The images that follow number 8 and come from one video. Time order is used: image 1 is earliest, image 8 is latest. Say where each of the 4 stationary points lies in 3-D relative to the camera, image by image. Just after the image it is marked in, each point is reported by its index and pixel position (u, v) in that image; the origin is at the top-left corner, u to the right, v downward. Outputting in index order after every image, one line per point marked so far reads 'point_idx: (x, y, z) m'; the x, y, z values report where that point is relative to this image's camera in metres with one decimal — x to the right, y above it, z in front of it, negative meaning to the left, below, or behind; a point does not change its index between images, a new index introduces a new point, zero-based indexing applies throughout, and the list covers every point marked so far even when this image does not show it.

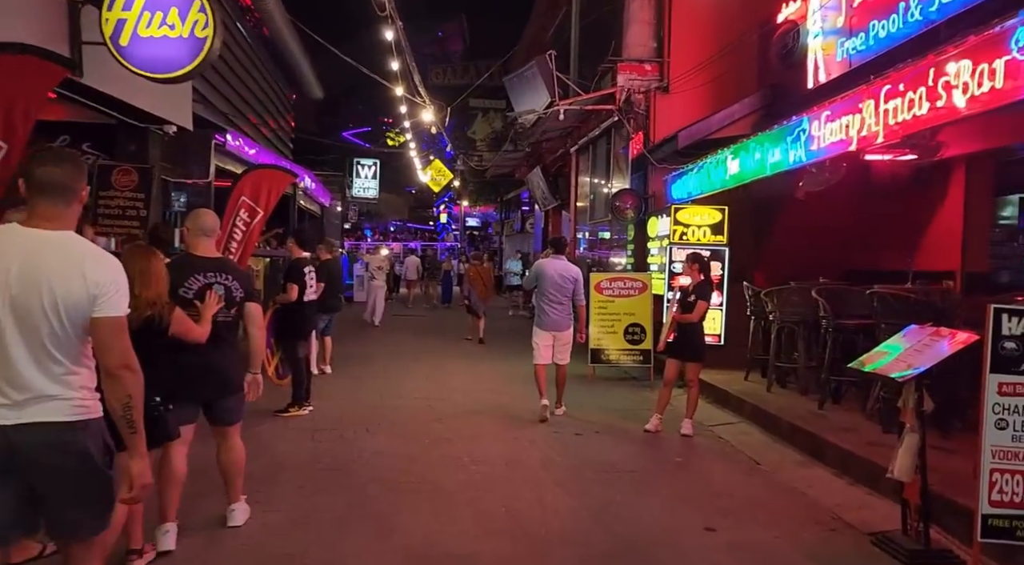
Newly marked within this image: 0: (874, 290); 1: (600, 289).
0: (+3.3, -0.1, +7.1) m
1: (+1.3, -0.1, +11.7) m
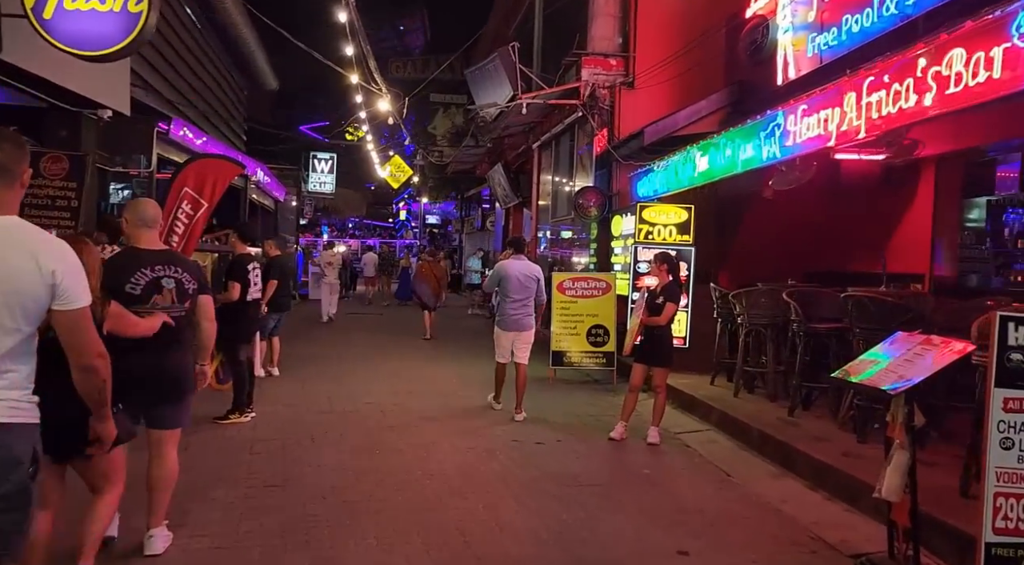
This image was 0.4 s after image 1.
0: (+2.9, -0.1, +6.8) m
1: (+0.7, -0.1, +11.3) m
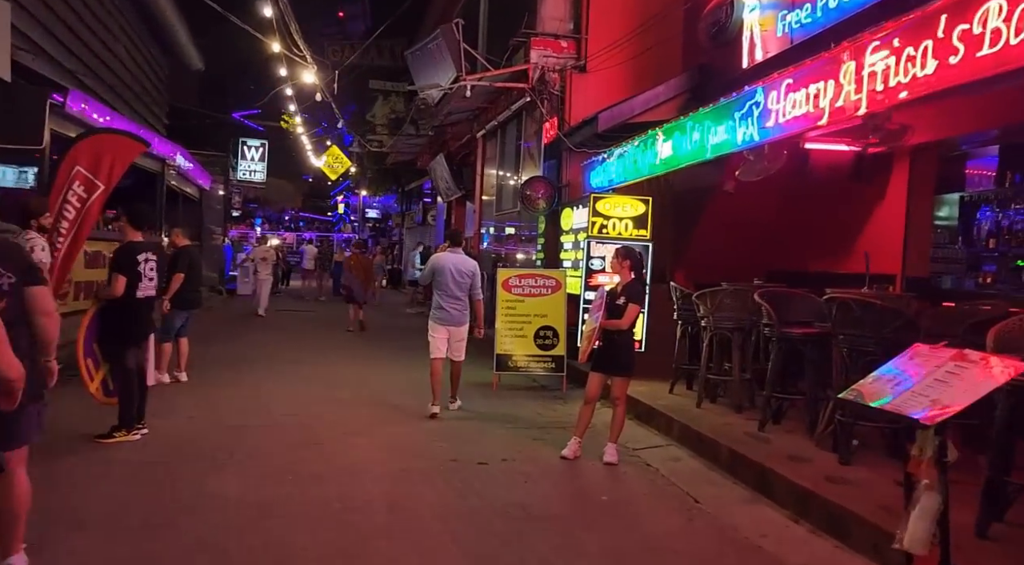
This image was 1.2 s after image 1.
0: (+2.5, -0.1, +6.1) m
1: (-0.1, -0.1, +10.4) m
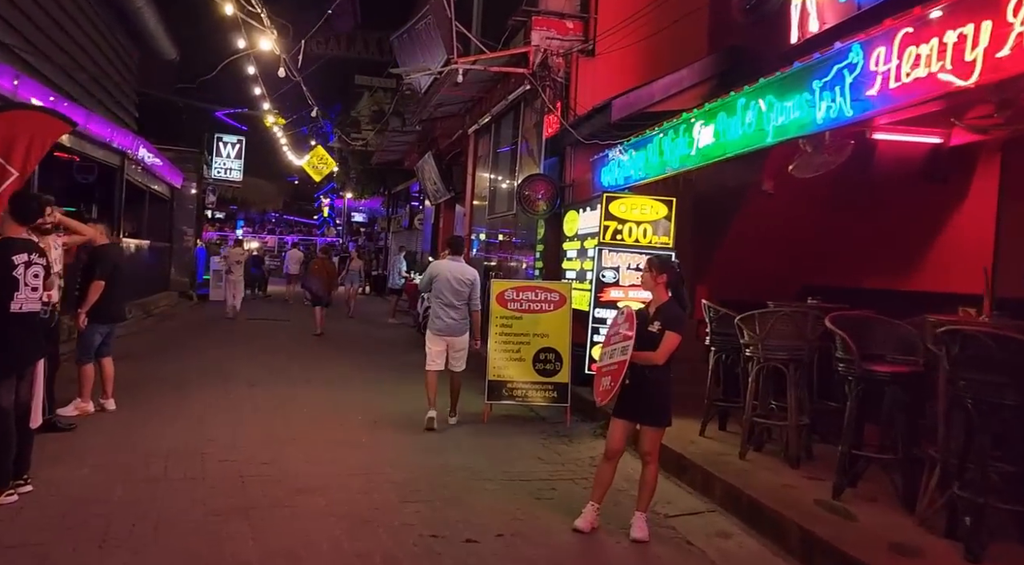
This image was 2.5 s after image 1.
0: (+2.5, -0.3, +4.5) m
1: (-0.1, -0.2, +8.8) m
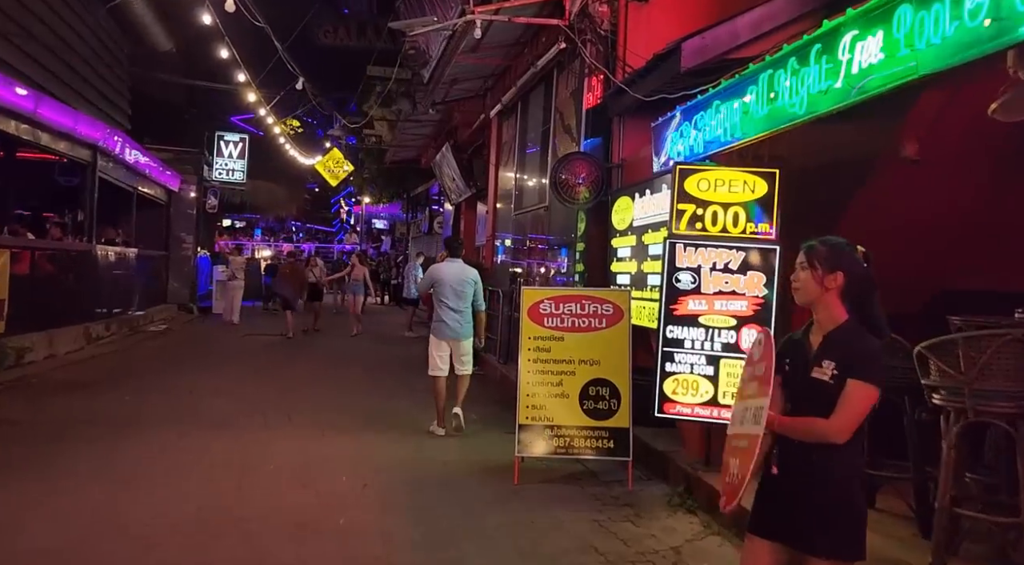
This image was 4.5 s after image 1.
0: (+2.7, -0.3, +2.1) m
1: (+0.2, -0.3, +6.5) m
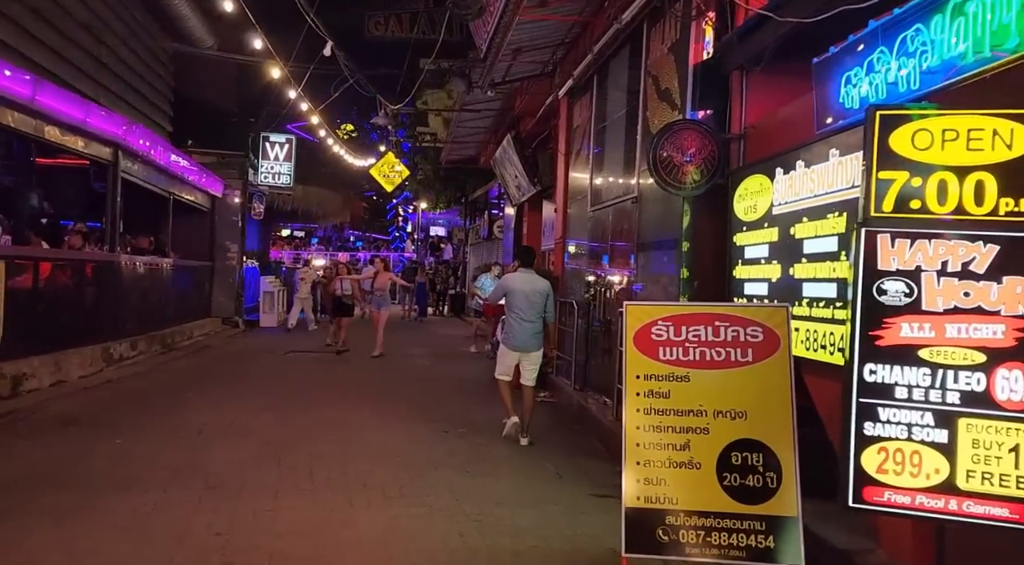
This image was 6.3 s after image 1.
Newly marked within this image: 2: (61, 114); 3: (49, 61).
0: (+2.9, -0.3, -0.1) m
1: (+0.8, -0.3, +4.4) m
2: (-6.4, +2.4, +11.1) m
3: (-6.9, +3.3, +11.7) m
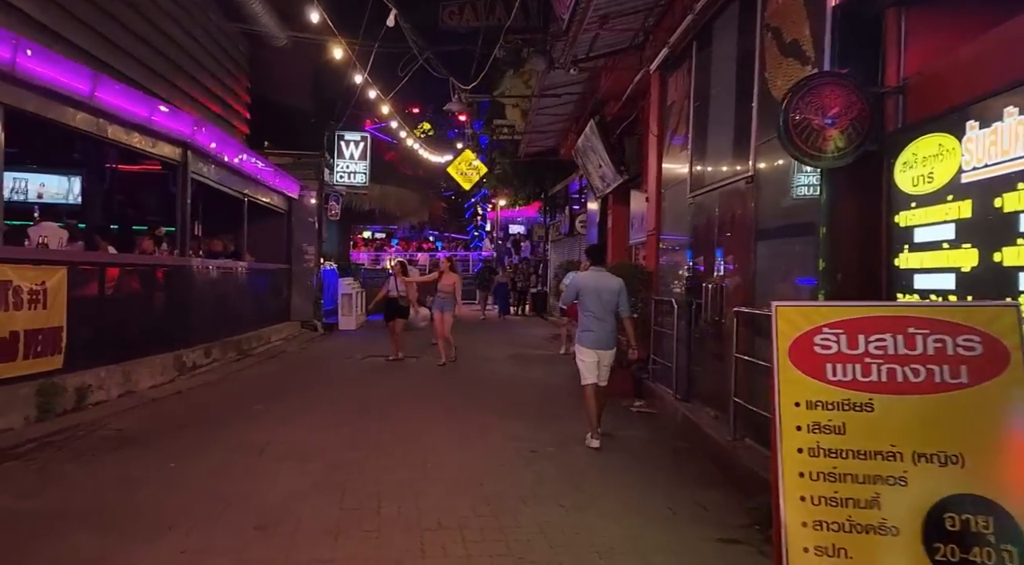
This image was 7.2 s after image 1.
0: (+2.9, -0.2, -1.5) m
1: (+1.3, -0.3, +3.2) m
2: (-5.2, +2.3, +10.6) m
3: (-5.8, +3.2, +11.2) m
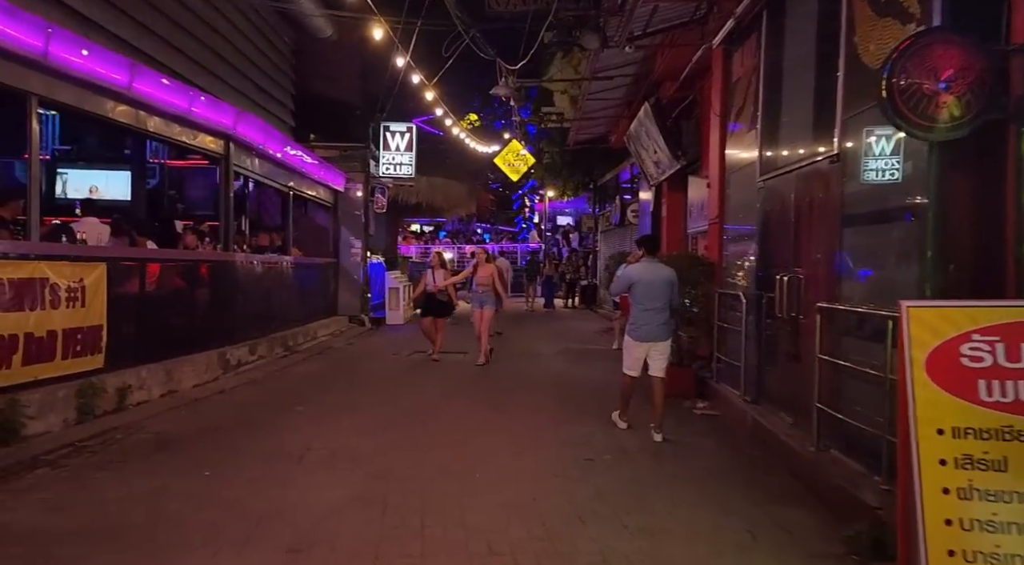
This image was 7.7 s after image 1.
0: (+2.8, -0.2, -2.3) m
1: (+1.5, -0.3, +2.5) m
2: (-4.6, +2.3, +10.2) m
3: (-5.1, +3.3, +10.9) m
